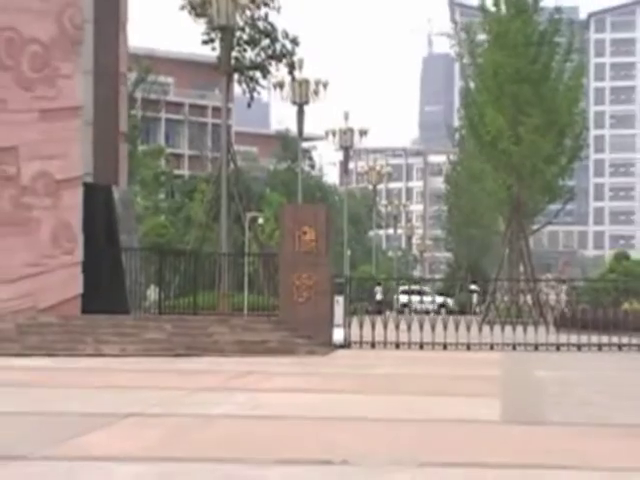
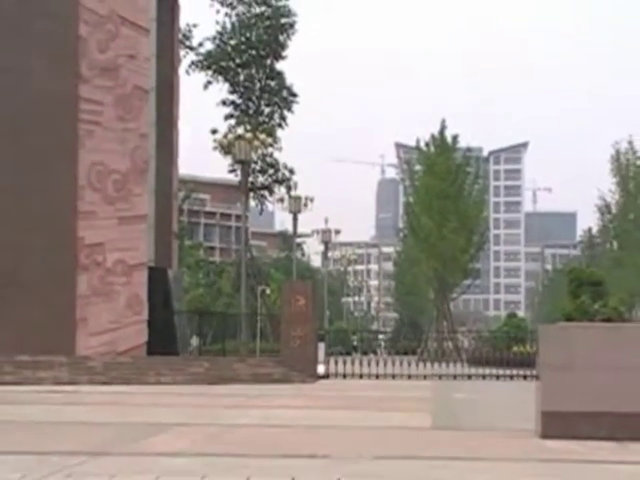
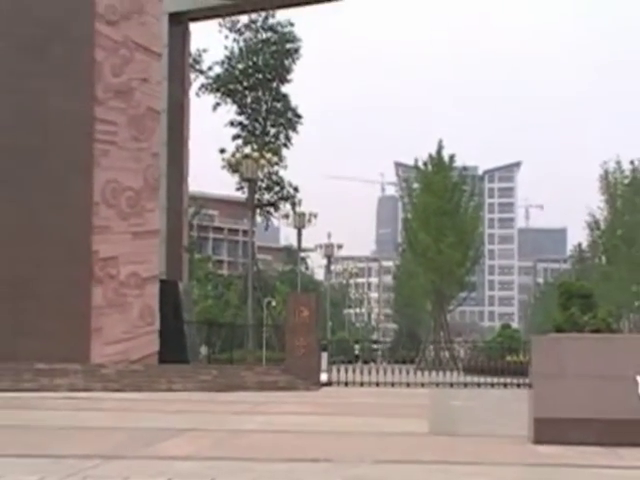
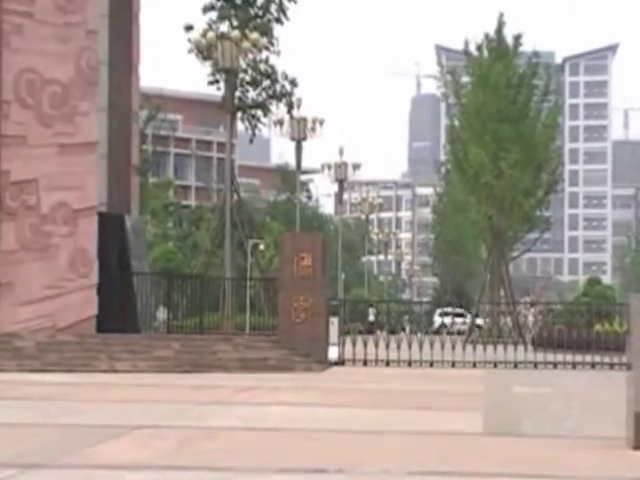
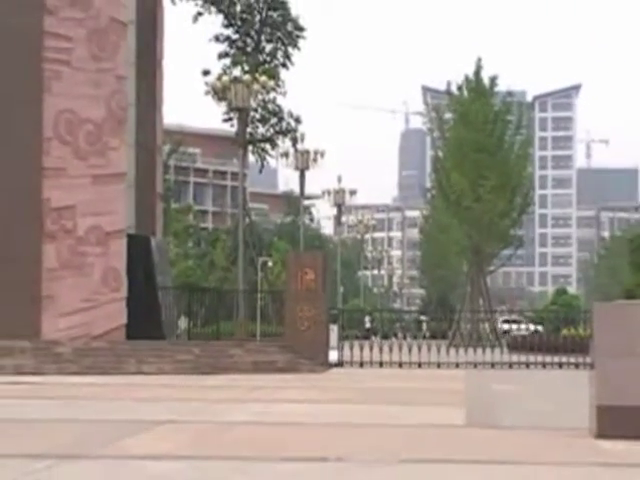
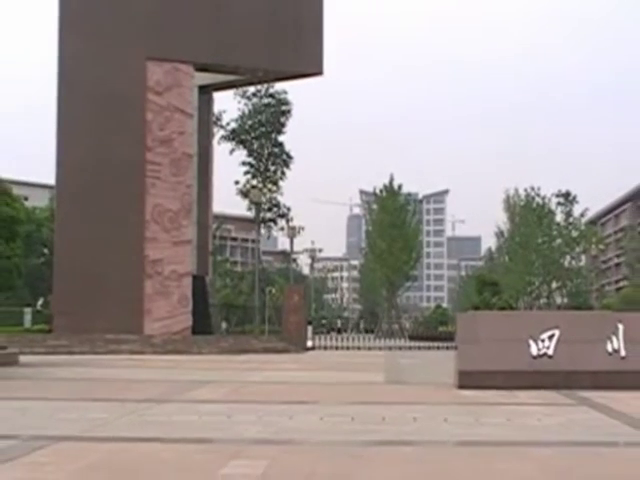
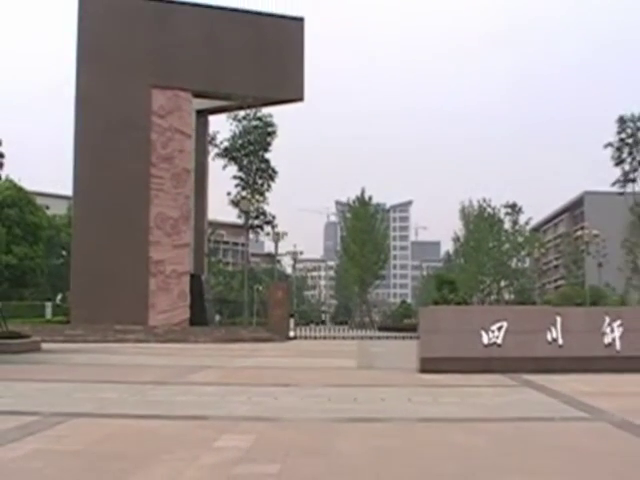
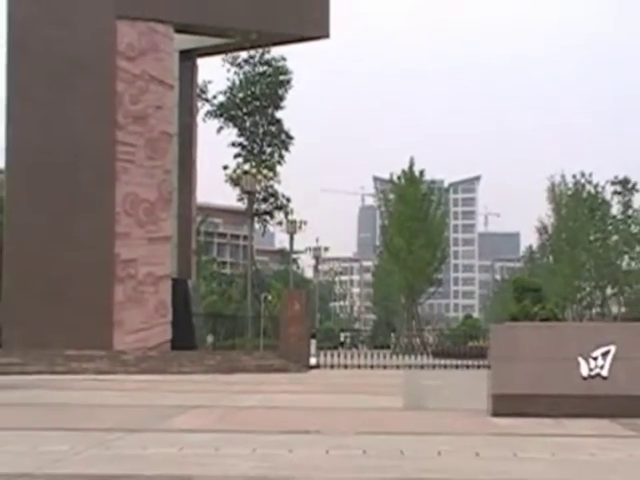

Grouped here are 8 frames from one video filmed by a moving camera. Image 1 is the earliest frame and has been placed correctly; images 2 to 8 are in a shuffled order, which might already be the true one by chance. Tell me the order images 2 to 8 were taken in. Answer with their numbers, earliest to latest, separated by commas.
4, 5, 2, 3, 8, 6, 7
